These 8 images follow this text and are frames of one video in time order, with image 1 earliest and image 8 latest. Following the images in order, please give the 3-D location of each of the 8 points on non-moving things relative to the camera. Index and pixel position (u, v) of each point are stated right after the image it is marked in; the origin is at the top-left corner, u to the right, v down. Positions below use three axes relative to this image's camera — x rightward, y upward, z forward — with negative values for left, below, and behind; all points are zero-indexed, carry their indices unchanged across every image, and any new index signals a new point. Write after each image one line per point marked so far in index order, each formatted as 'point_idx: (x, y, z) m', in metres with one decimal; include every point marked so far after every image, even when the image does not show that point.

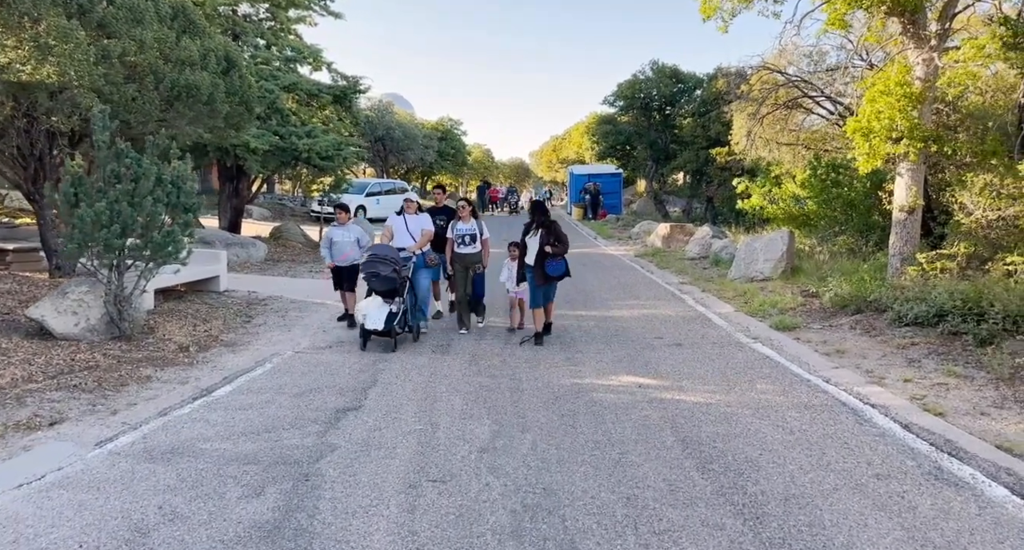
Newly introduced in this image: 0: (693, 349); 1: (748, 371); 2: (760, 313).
0: (+2.0, -0.8, +8.6) m
1: (+2.2, -0.9, +7.6) m
2: (+3.2, -0.5, +10.3) m
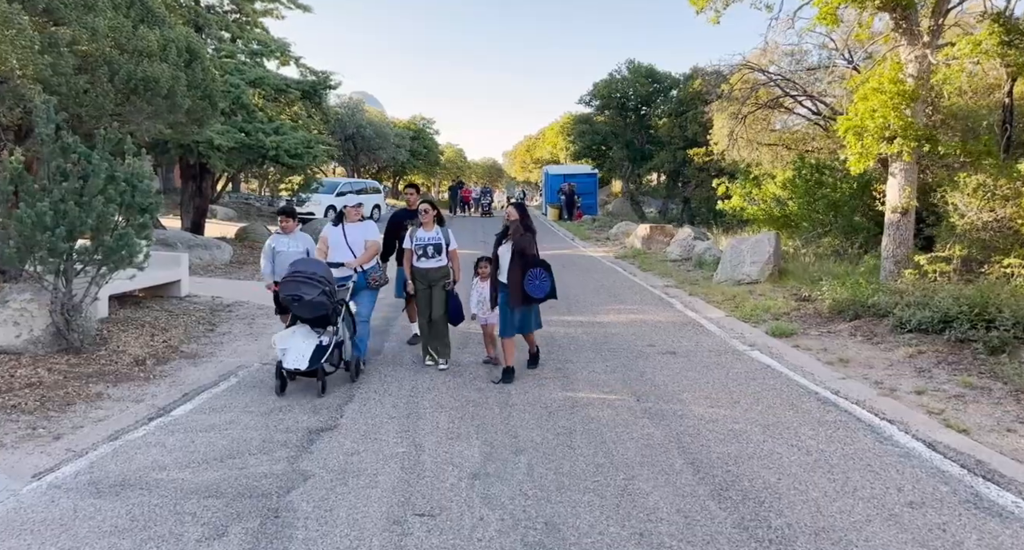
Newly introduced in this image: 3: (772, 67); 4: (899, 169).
0: (+1.8, -0.9, +8.1) m
1: (+2.1, -0.9, +7.1) m
2: (+3.0, -0.5, +9.9) m
3: (+5.1, +4.1, +15.8) m
4: (+5.2, +1.4, +10.7) m
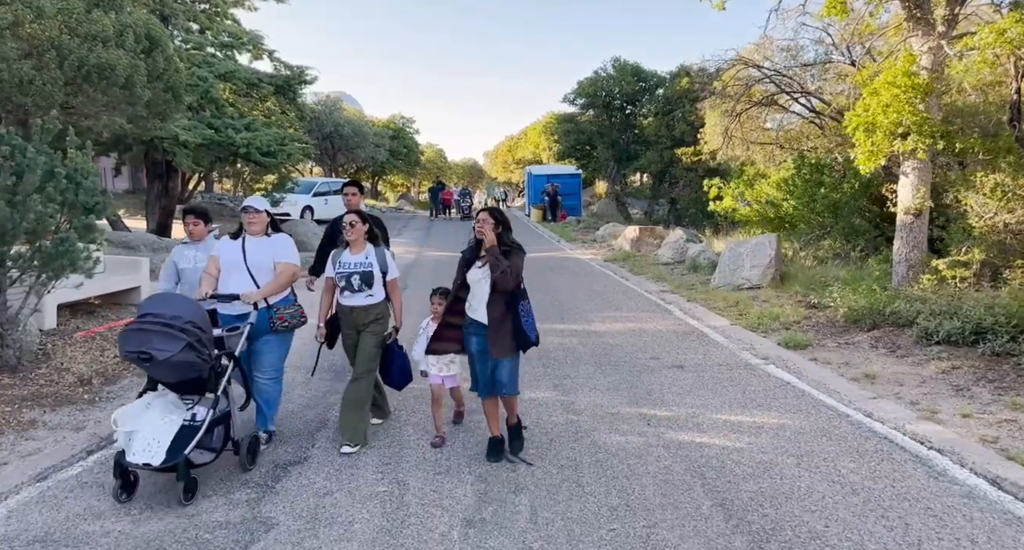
0: (+1.7, -0.9, +7.4) m
1: (+2.1, -1.0, +6.4) m
2: (+2.8, -0.6, +9.2) m
3: (+4.8, +4.0, +15.2) m
4: (+5.0, +1.3, +10.1) m
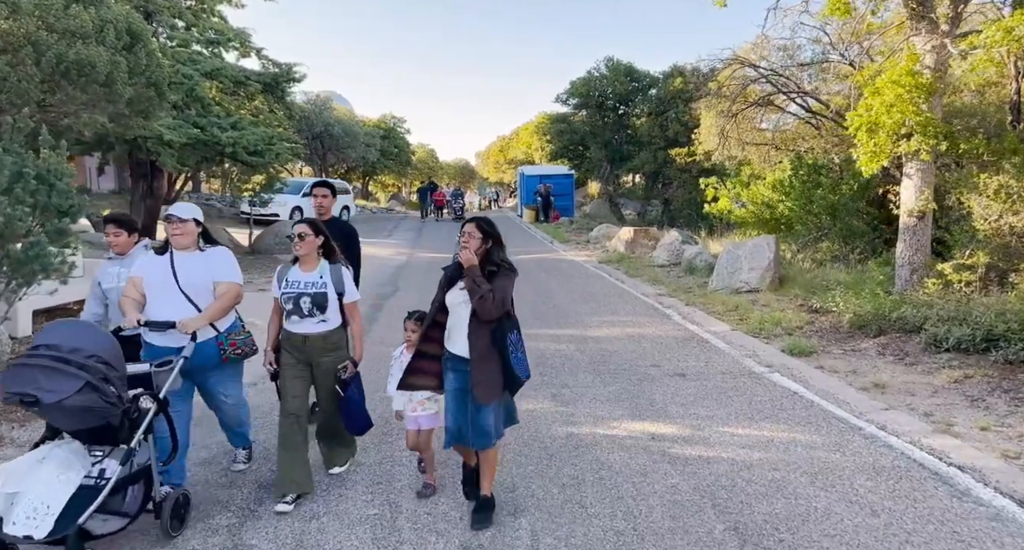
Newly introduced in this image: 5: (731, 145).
0: (+1.7, -1.0, +7.1) m
1: (+2.0, -1.1, +6.2) m
2: (+2.8, -0.6, +8.9) m
3: (+4.7, +4.0, +15.0) m
4: (+5.0, +1.3, +9.9) m
5: (+4.5, +2.7, +16.5) m
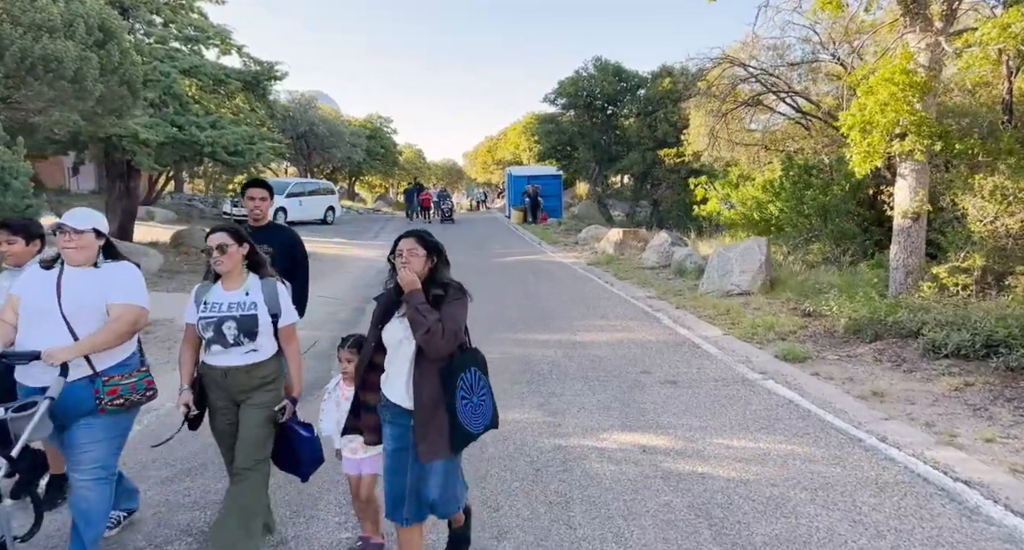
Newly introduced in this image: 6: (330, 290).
0: (+1.6, -1.0, +6.9) m
1: (+1.9, -1.1, +5.9) m
2: (+2.6, -0.7, +8.7) m
3: (+4.4, +3.9, +14.8) m
4: (+4.8, +1.3, +9.7) m
5: (+4.3, +2.6, +16.3) m
6: (-3.3, -0.3, +14.3) m
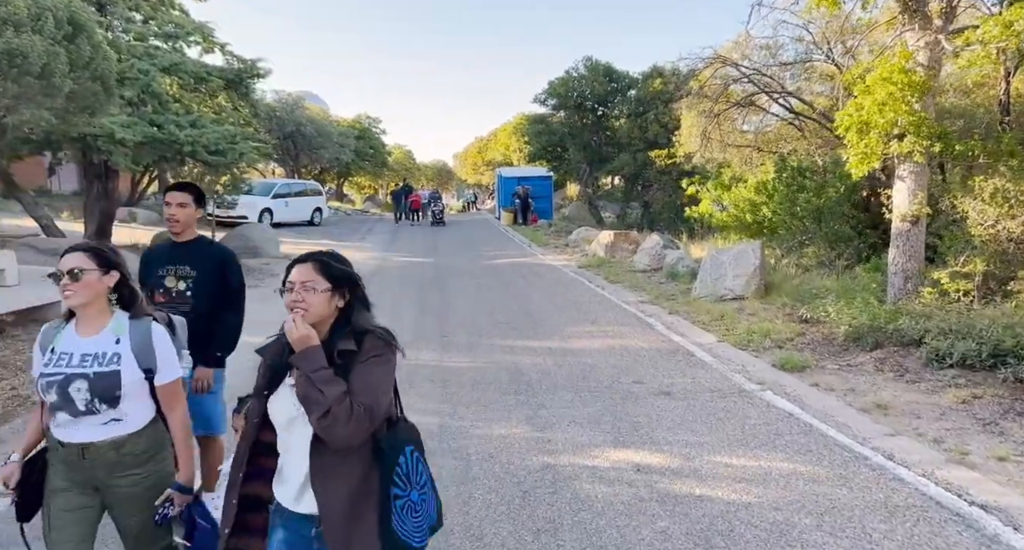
0: (+1.5, -1.1, +6.6) m
1: (+1.8, -1.1, +5.6) m
2: (+2.5, -0.7, +8.4) m
3: (+4.2, +3.9, +14.5) m
4: (+4.7, +1.2, +9.4) m
5: (+4.0, +2.6, +16.0) m
6: (-3.5, -0.3, +14.0) m
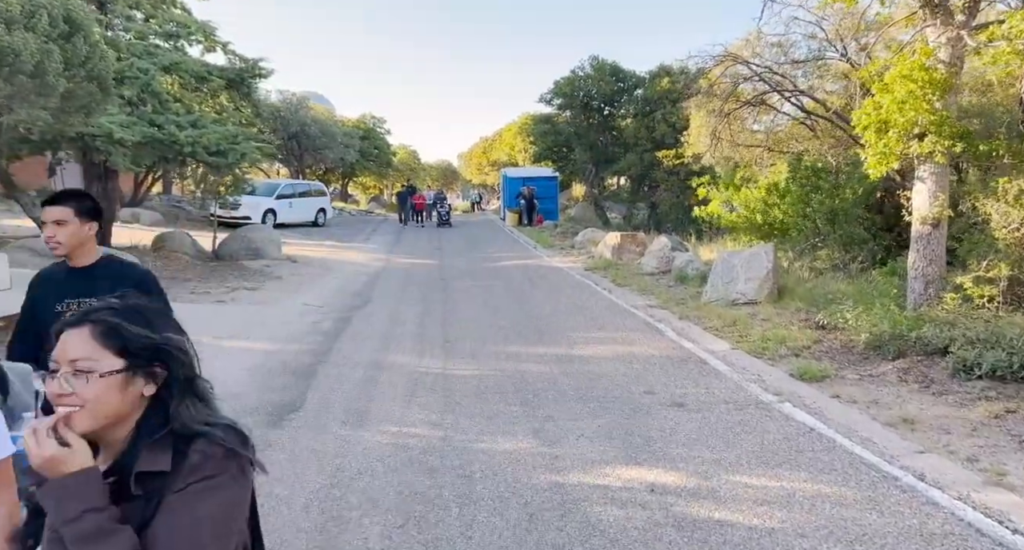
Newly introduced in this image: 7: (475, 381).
0: (+1.5, -1.1, +6.3) m
1: (+1.9, -1.2, +5.3) m
2: (+2.6, -0.8, +8.1) m
3: (+4.3, +3.8, +14.2) m
4: (+4.7, +1.1, +9.1) m
5: (+4.1, +2.5, +15.7) m
6: (-3.4, -0.4, +13.7) m
7: (-0.4, -1.0, +7.7) m
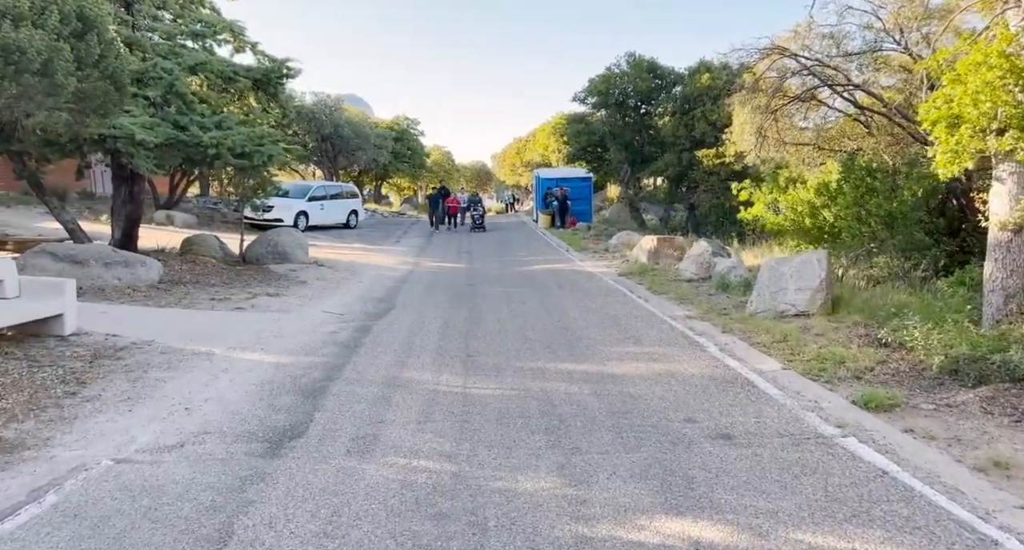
0: (+1.7, -1.2, +5.5) m
1: (+2.0, -1.3, +4.5) m
2: (+2.8, -0.9, +7.2) m
3: (+4.9, +3.7, +13.2) m
4: (+5.0, +1.0, +8.1) m
5: (+4.7, +2.4, +14.8) m
6: (-2.9, -0.5, +13.1) m
7: (-0.1, -1.1, +7.0) m
